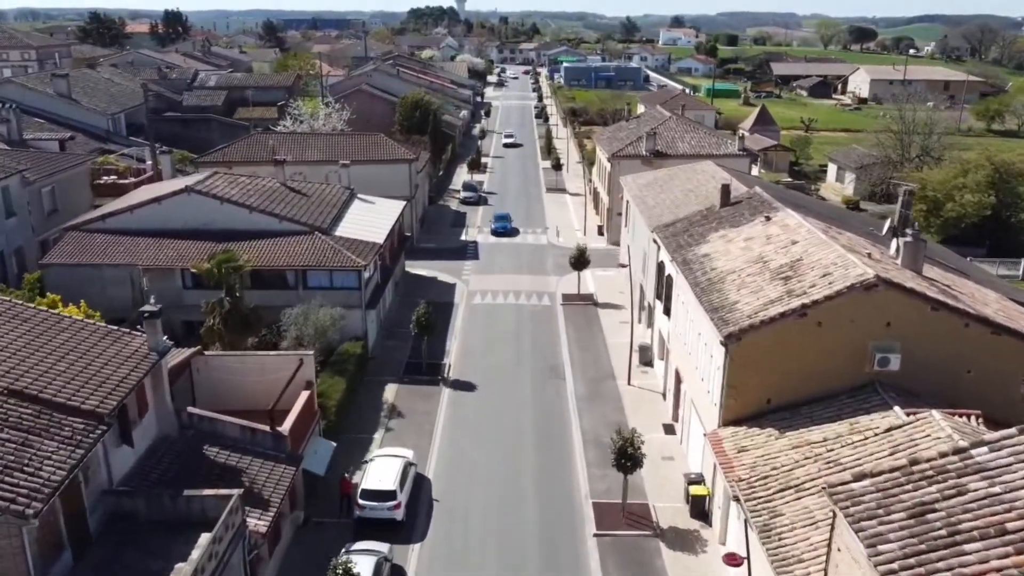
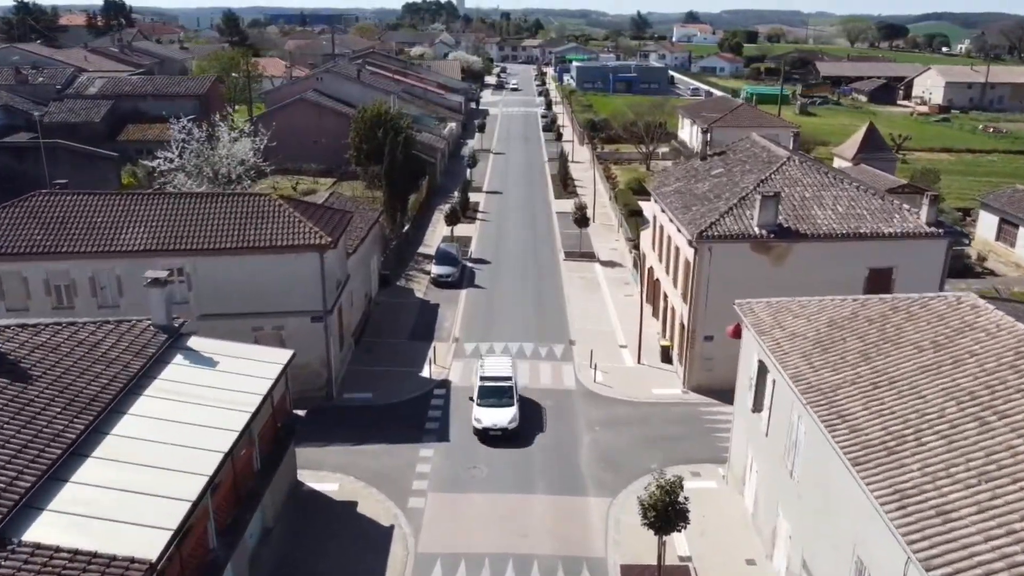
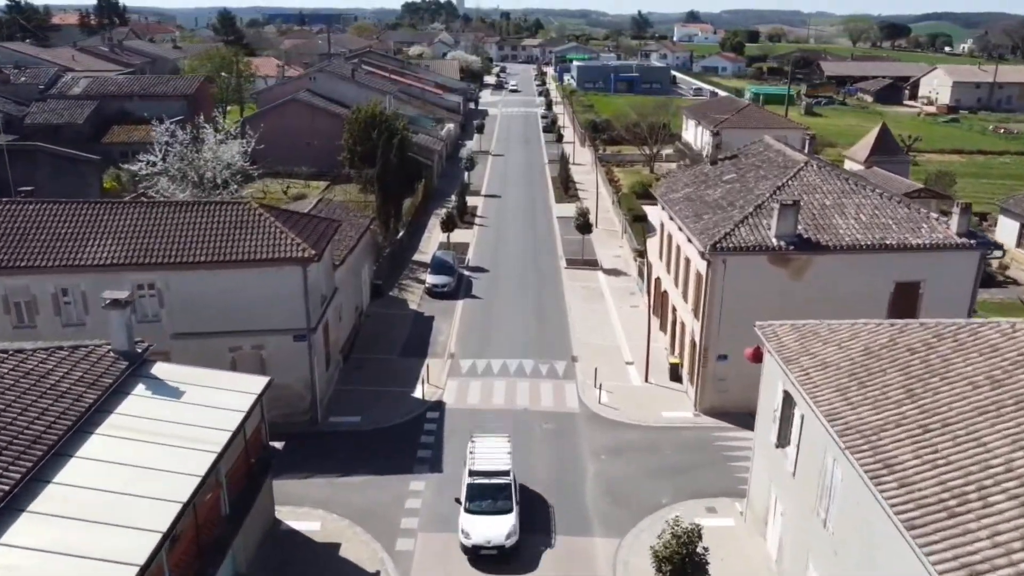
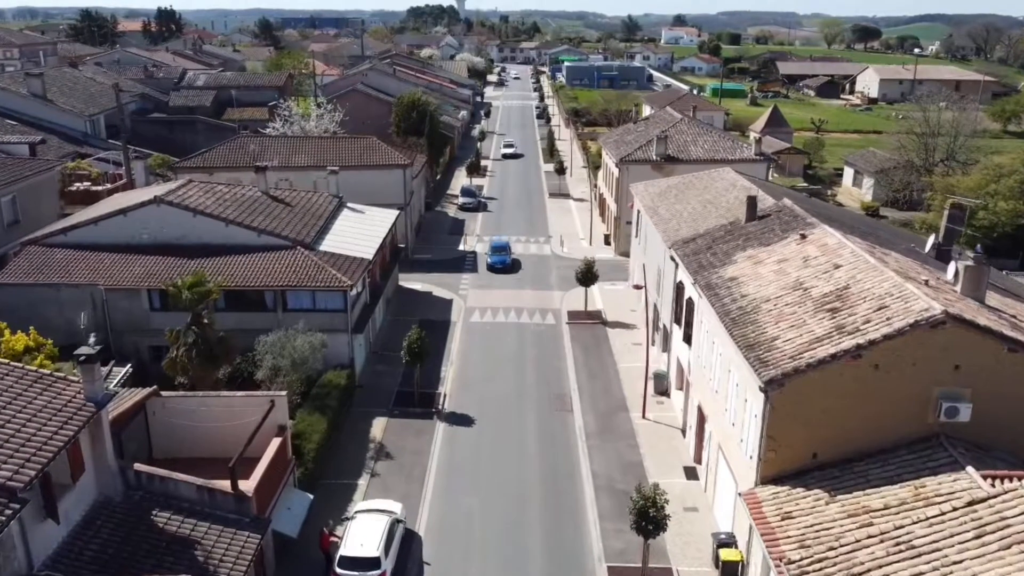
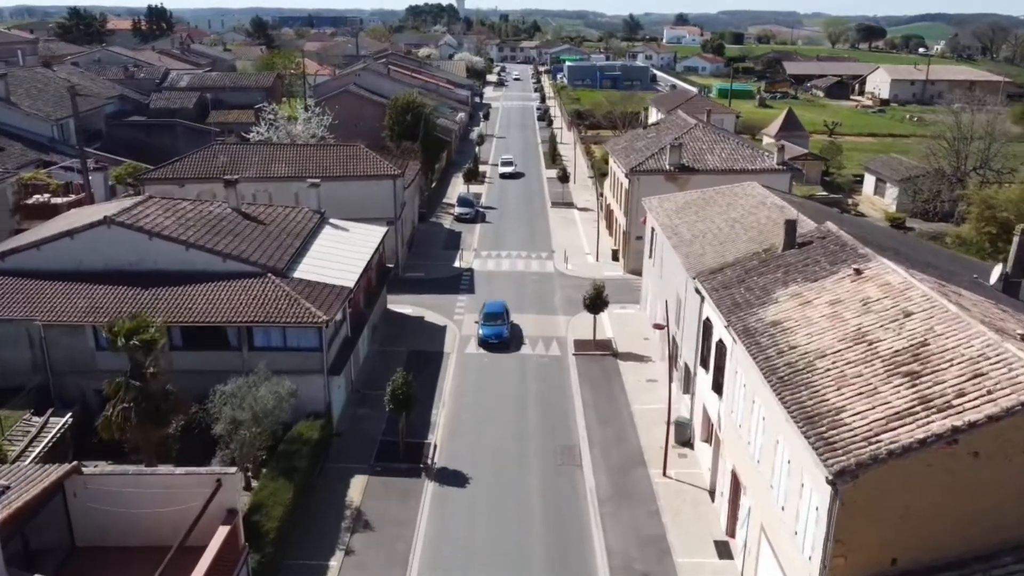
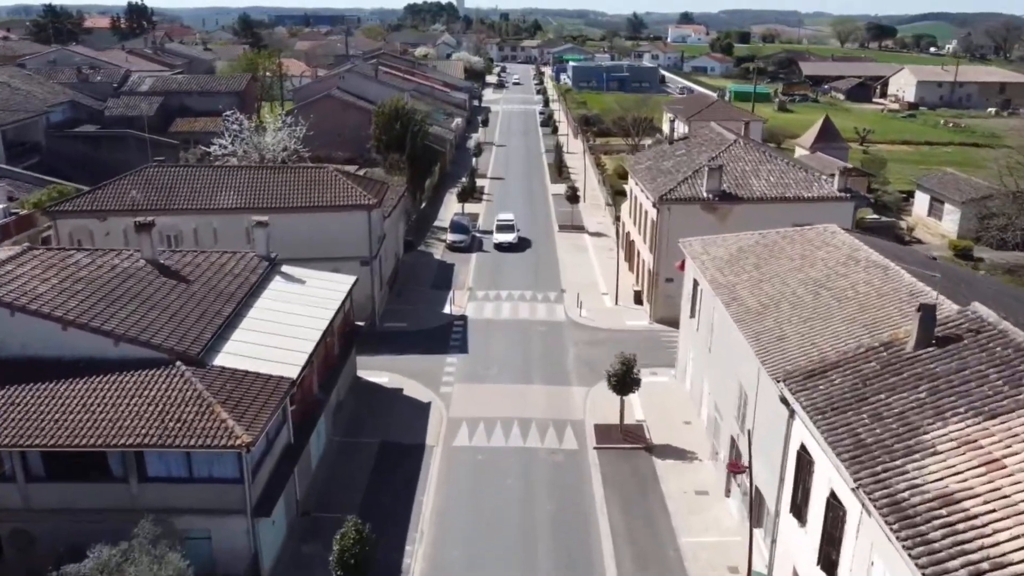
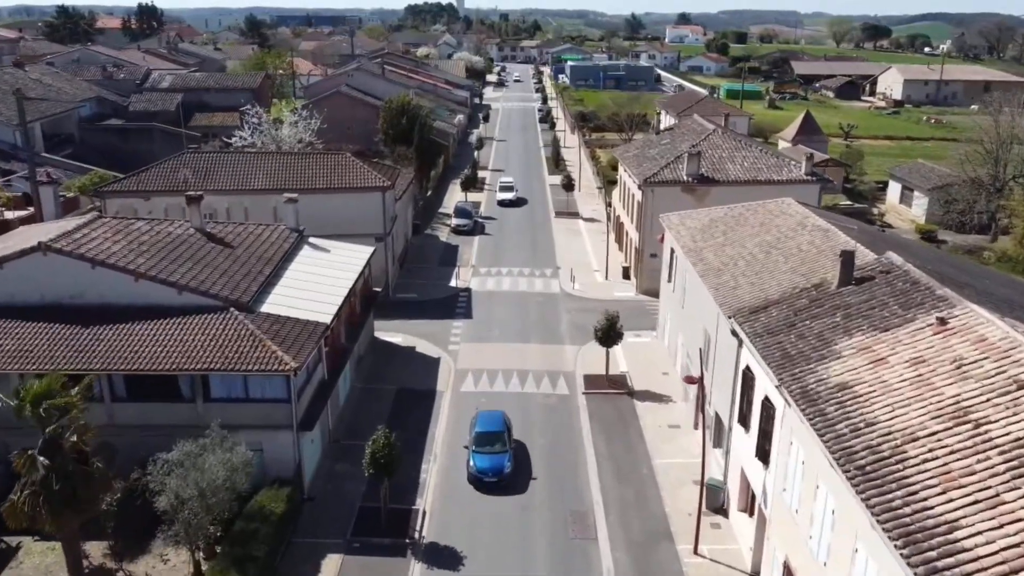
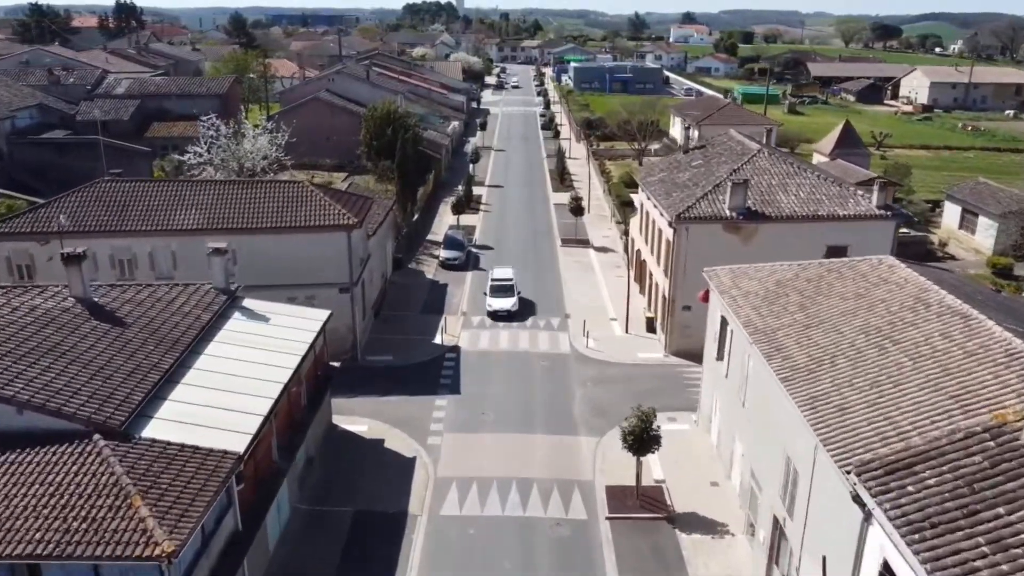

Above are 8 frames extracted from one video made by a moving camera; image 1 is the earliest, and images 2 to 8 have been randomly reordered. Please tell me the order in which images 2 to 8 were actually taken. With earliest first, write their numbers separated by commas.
4, 5, 7, 6, 8, 2, 3
